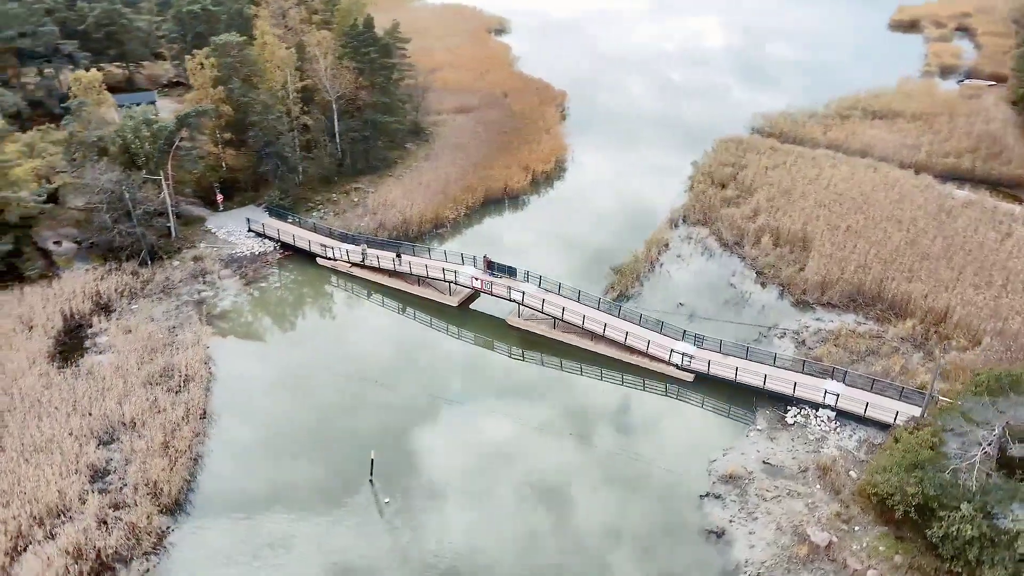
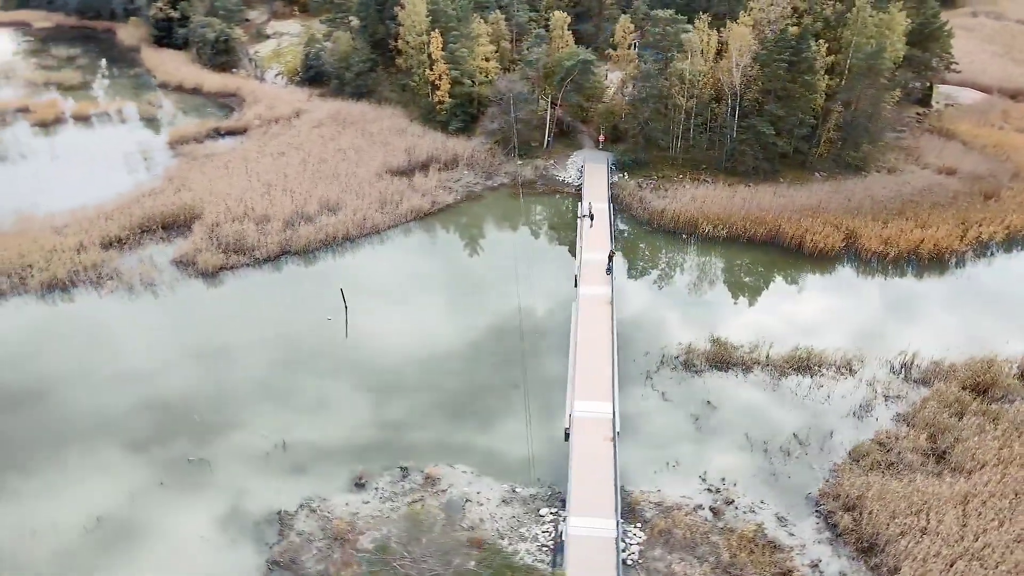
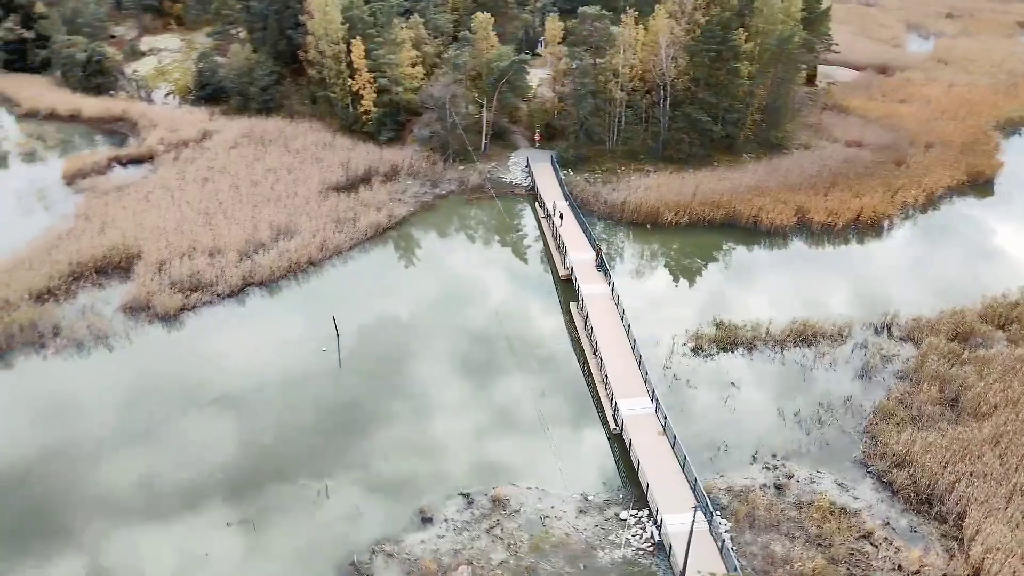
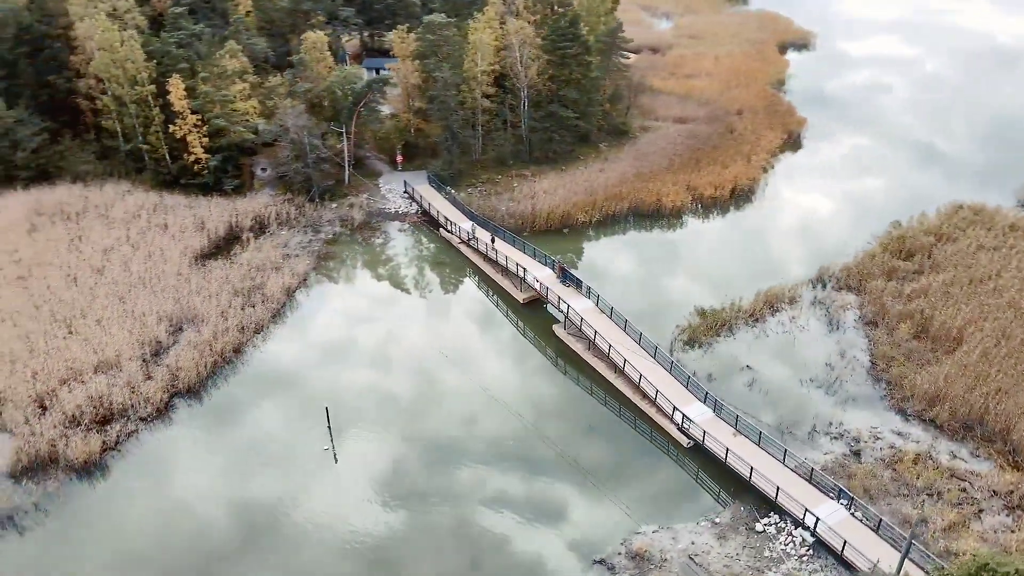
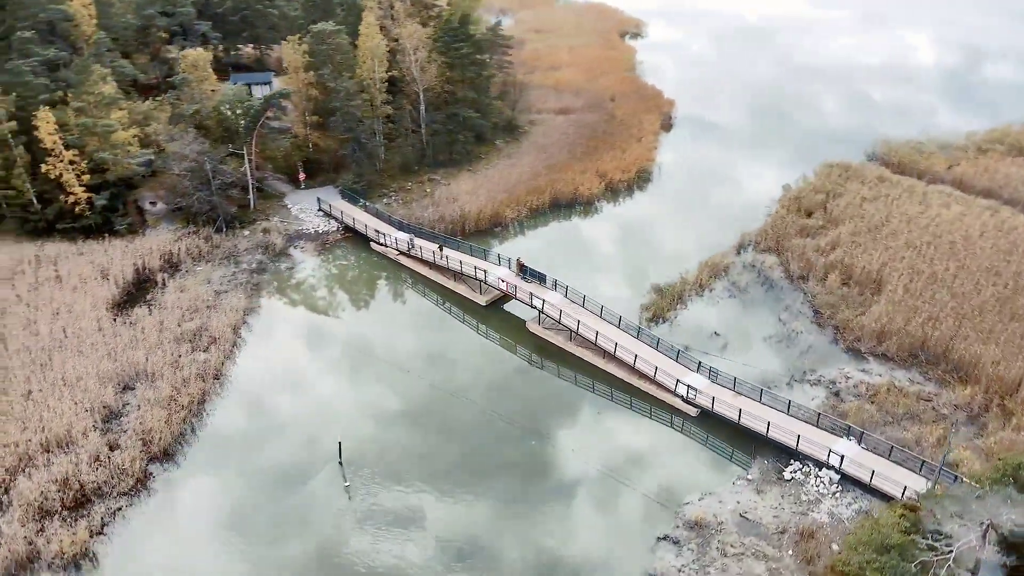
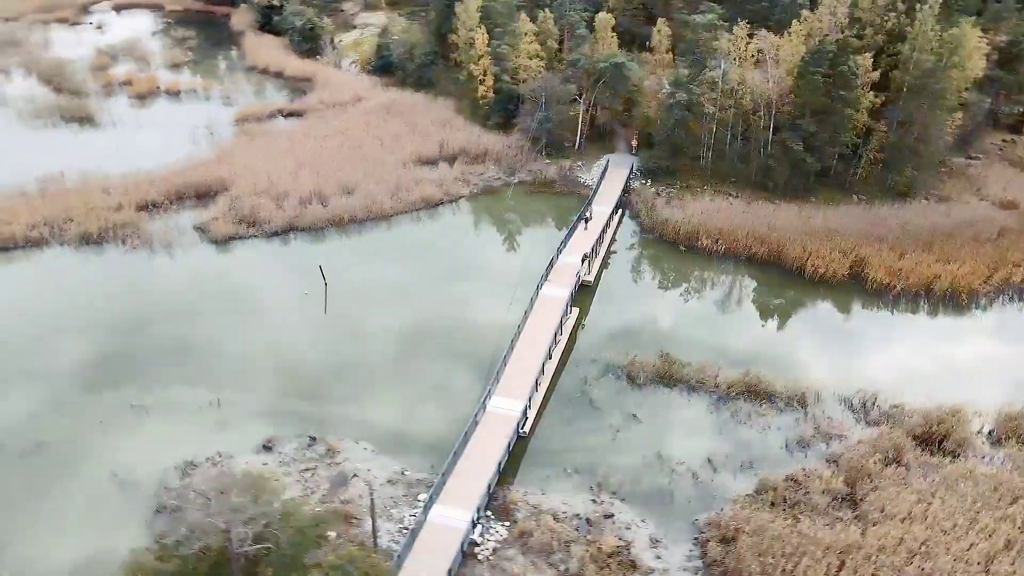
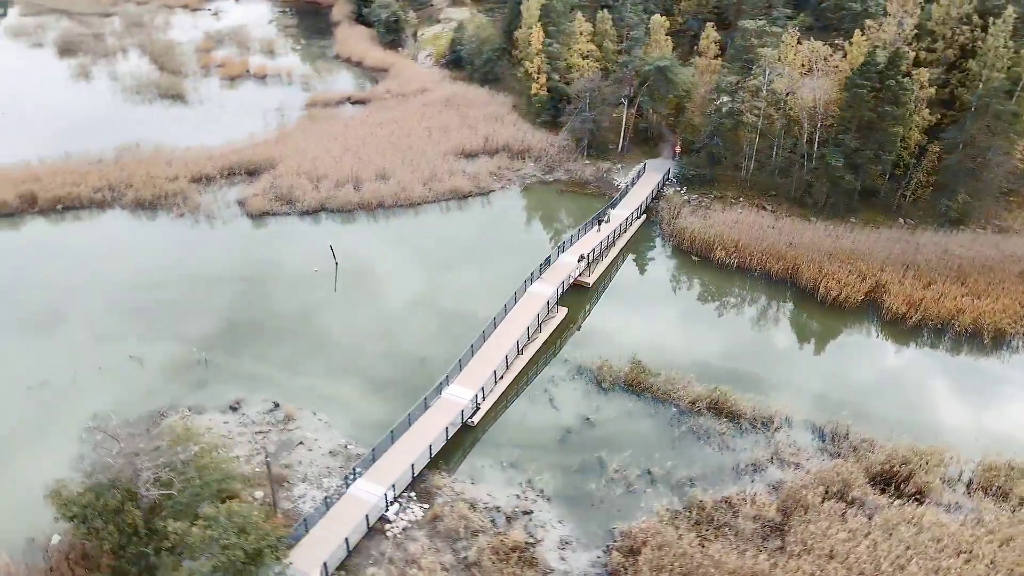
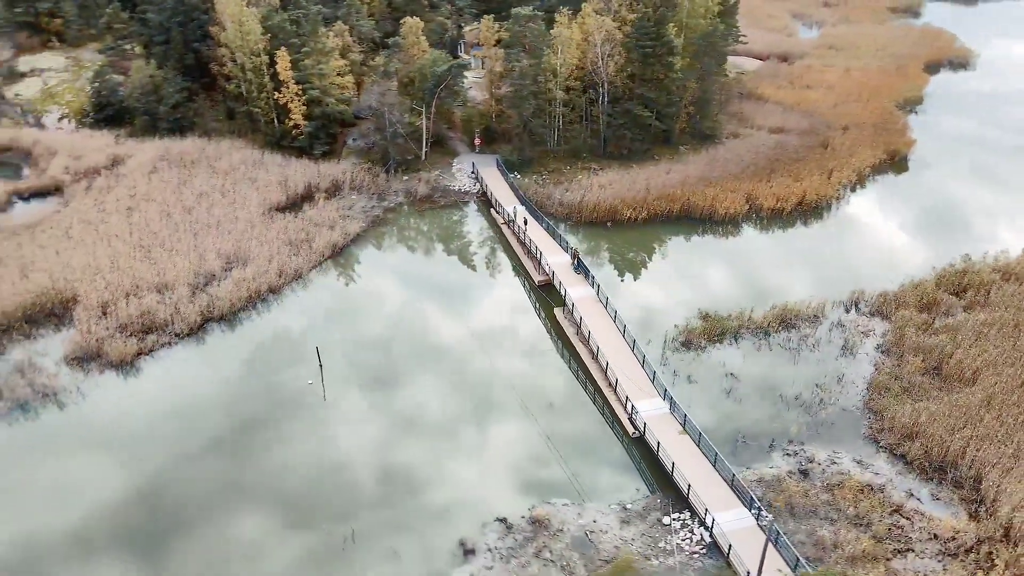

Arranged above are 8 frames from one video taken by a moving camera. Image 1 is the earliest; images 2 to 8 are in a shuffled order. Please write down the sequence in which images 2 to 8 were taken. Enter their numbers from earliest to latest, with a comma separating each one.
5, 4, 8, 3, 2, 6, 7
